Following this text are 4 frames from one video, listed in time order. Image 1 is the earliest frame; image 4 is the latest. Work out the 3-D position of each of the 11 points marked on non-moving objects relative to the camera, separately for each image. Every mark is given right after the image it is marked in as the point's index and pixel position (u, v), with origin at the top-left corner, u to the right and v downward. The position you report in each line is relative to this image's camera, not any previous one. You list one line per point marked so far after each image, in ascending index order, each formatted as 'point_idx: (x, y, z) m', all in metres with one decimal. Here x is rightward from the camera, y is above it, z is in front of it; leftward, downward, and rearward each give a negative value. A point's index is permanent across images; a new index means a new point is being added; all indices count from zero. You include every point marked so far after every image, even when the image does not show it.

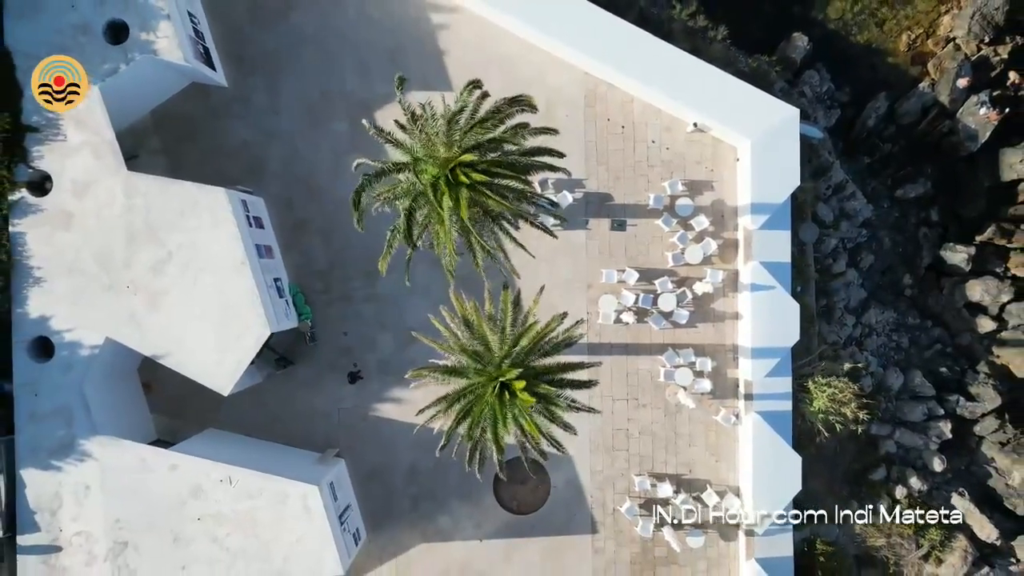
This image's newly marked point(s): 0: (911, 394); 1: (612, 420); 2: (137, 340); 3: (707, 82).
0: (+10.8, -2.8, +15.8) m
1: (+2.5, -3.2, +14.3) m
2: (-7.9, -1.1, +12.3) m
3: (+4.4, +4.6, +12.9) m
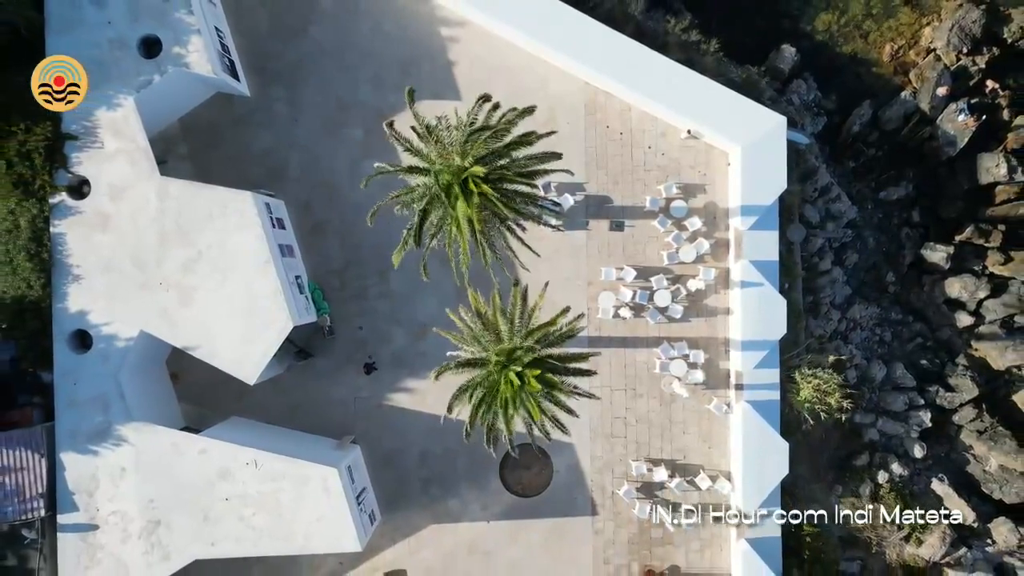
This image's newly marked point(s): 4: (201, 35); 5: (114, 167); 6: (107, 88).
0: (+11.0, -2.8, +16.8) m
1: (+2.6, -3.2, +15.3) m
2: (-7.8, -1.0, +13.3) m
3: (+4.5, +4.7, +13.9) m
4: (-7.1, +5.8, +13.4) m
5: (-9.0, +2.8, +13.2) m
6: (-9.2, +4.5, +13.2) m
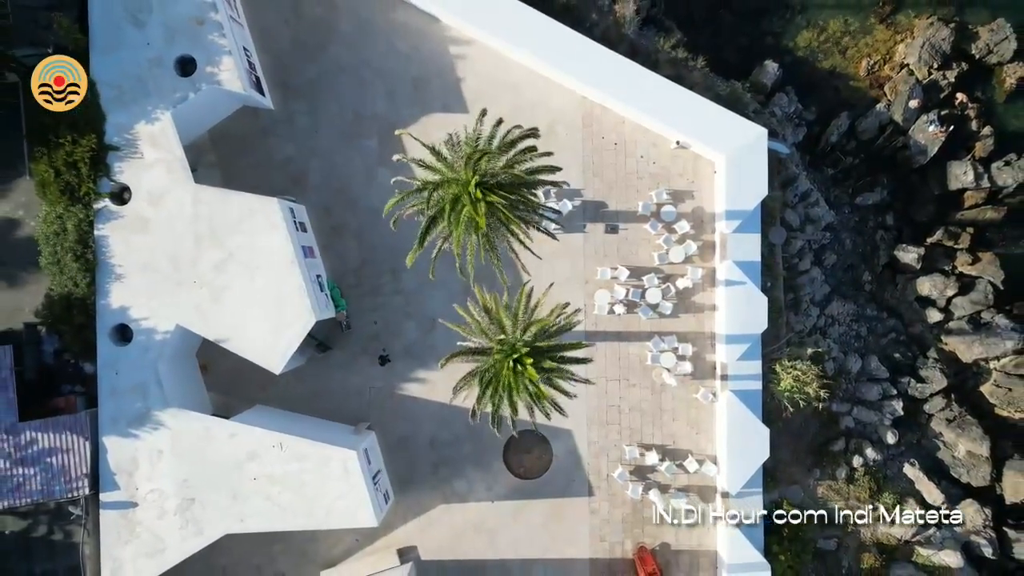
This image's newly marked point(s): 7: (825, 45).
0: (+11.0, -2.7, +18.0) m
1: (+2.7, -3.1, +16.5) m
2: (-7.7, -1.0, +14.5) m
3: (+4.6, +4.7, +15.2) m
4: (-7.0, +5.8, +14.6) m
5: (-9.0, +2.8, +14.5) m
6: (-9.1, +4.6, +14.5) m
7: (+10.2, +7.9, +18.9) m
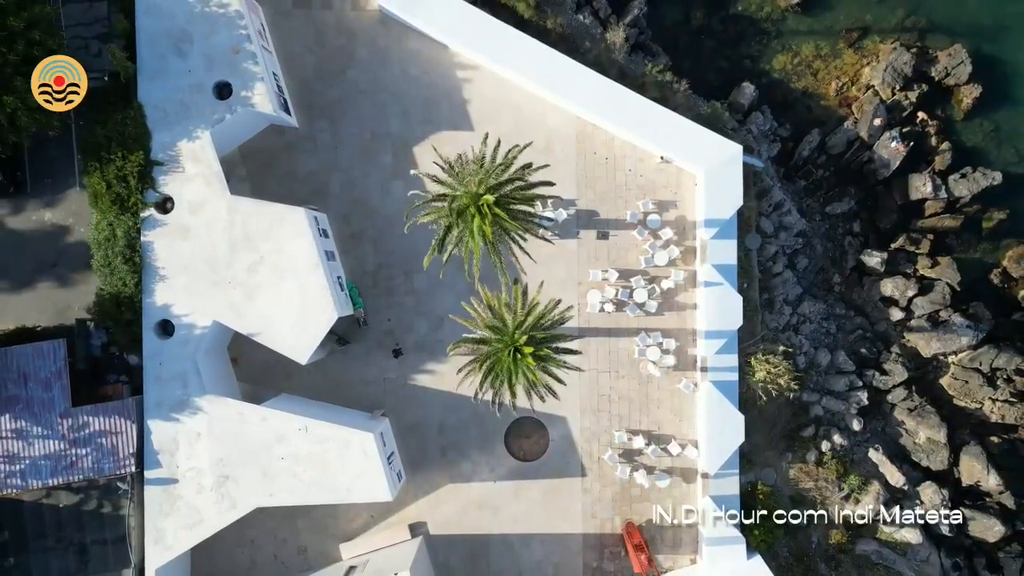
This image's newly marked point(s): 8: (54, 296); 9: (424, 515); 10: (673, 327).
0: (+11.1, -2.8, +19.8) m
1: (+2.7, -3.1, +18.3) m
2: (-7.7, -1.0, +16.3) m
3: (+4.6, +4.7, +17.0) m
4: (-7.0, +5.8, +16.5) m
5: (-8.9, +2.8, +16.3) m
6: (-9.1, +4.6, +16.3) m
7: (+10.2, +7.8, +20.7) m
8: (-14.0, -0.2, +17.8) m
9: (-2.8, -7.2, +18.5) m
10: (+5.0, -1.2, +18.2) m
